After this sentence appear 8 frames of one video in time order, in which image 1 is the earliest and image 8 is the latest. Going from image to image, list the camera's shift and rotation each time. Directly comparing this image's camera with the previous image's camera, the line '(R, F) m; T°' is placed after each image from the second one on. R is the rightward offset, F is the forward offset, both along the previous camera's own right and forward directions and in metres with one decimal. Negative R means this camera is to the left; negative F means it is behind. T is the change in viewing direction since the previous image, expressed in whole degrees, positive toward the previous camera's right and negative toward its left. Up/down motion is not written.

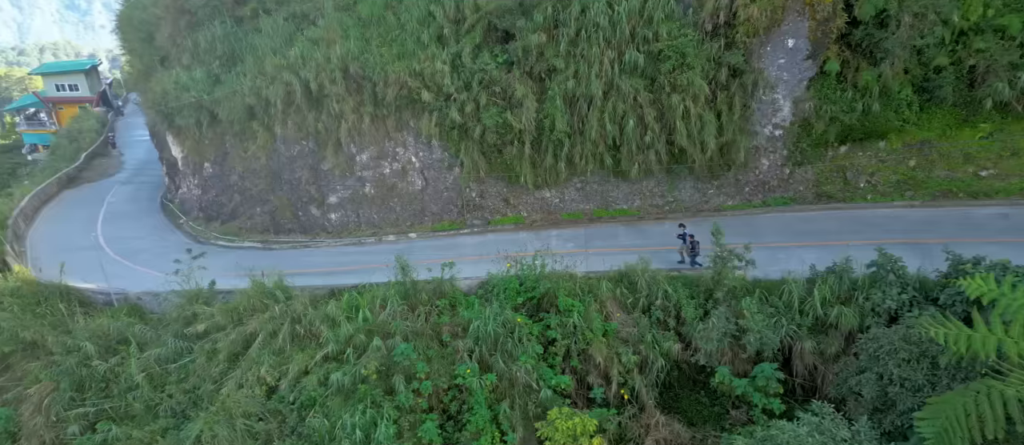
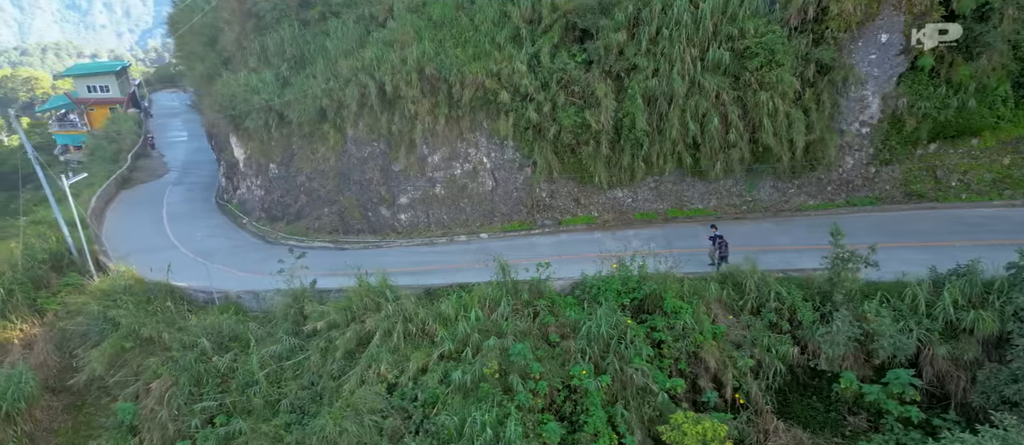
(-1.2, 0.0) m; -3°
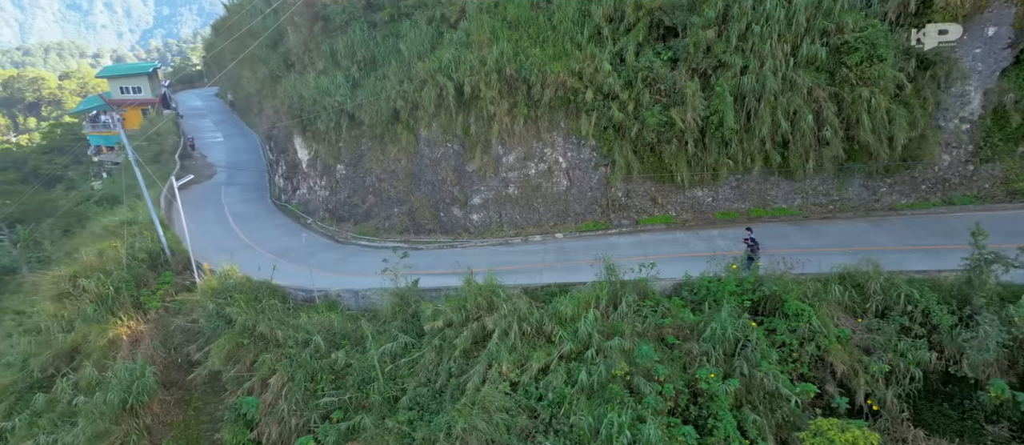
(-1.3, 0.0) m; -3°
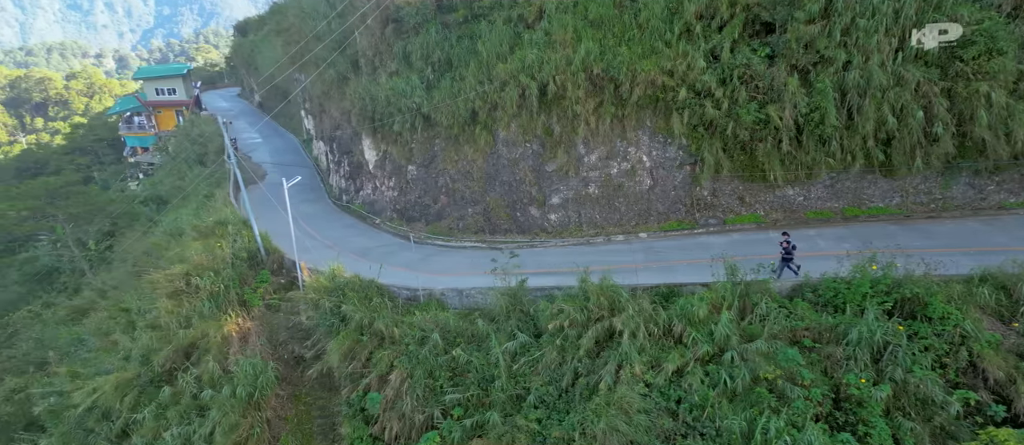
(-1.4, -0.1) m; -3°
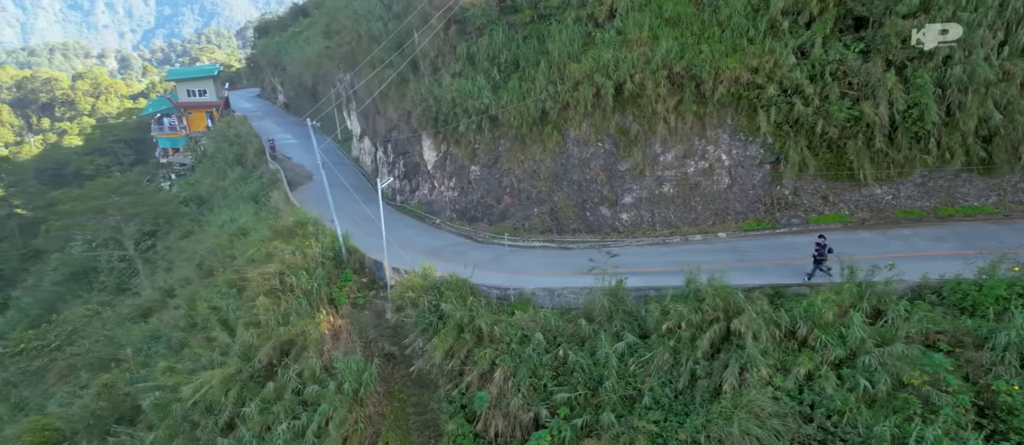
(-1.3, -0.1) m; -3°
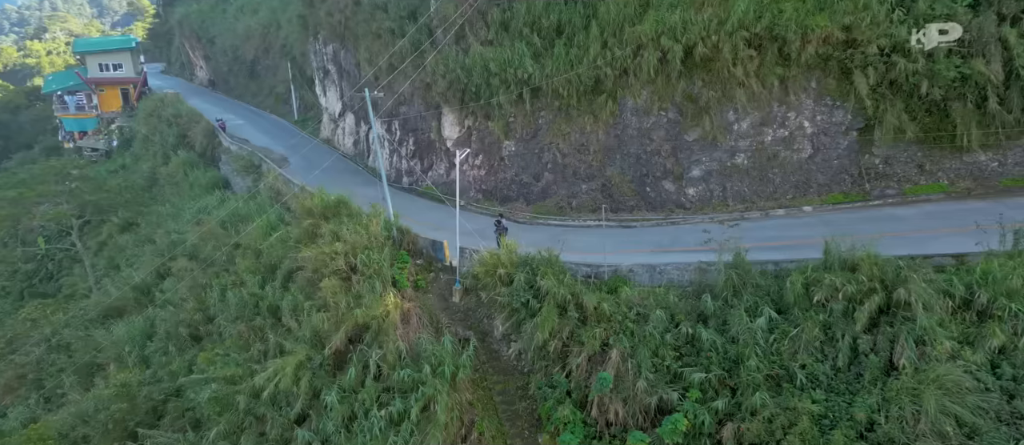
(-1.8, +1.4) m; +1°
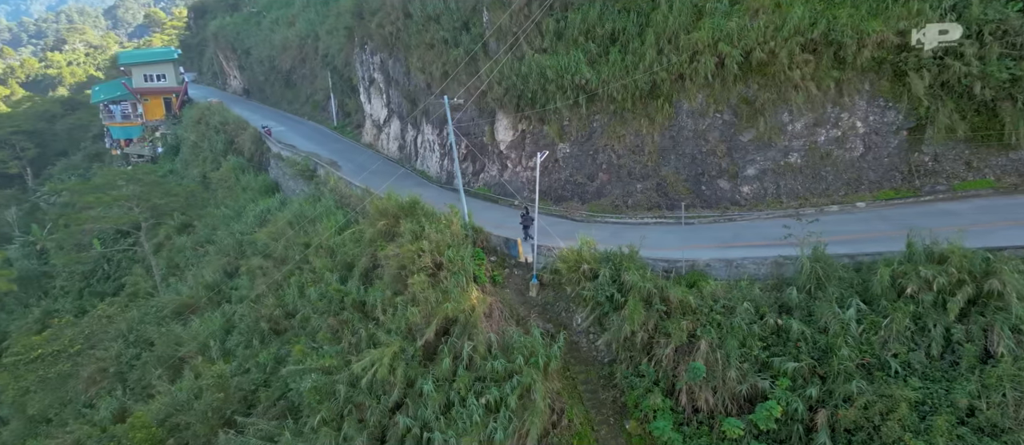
(-1.5, -0.7) m; -1°
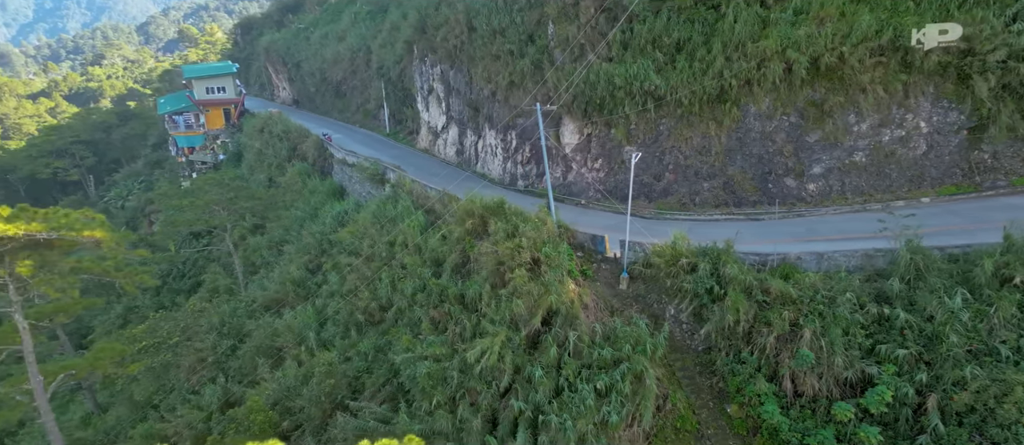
(-2.0, -1.0) m; -1°
